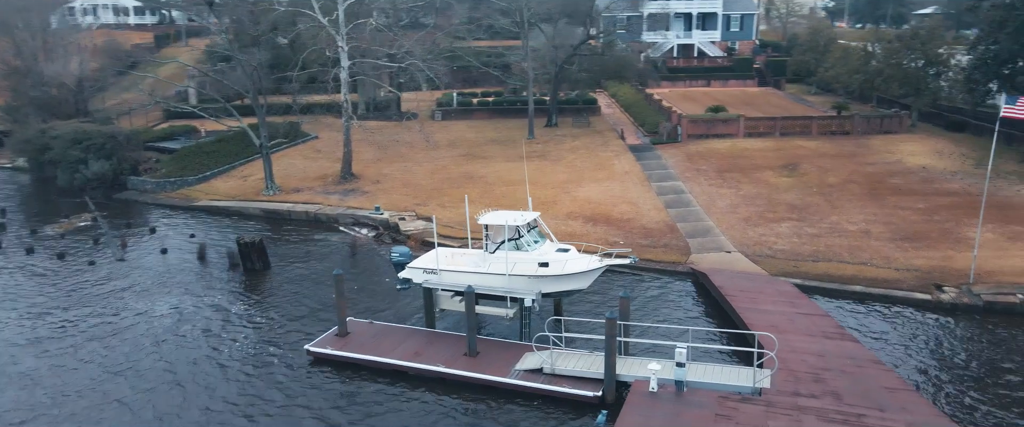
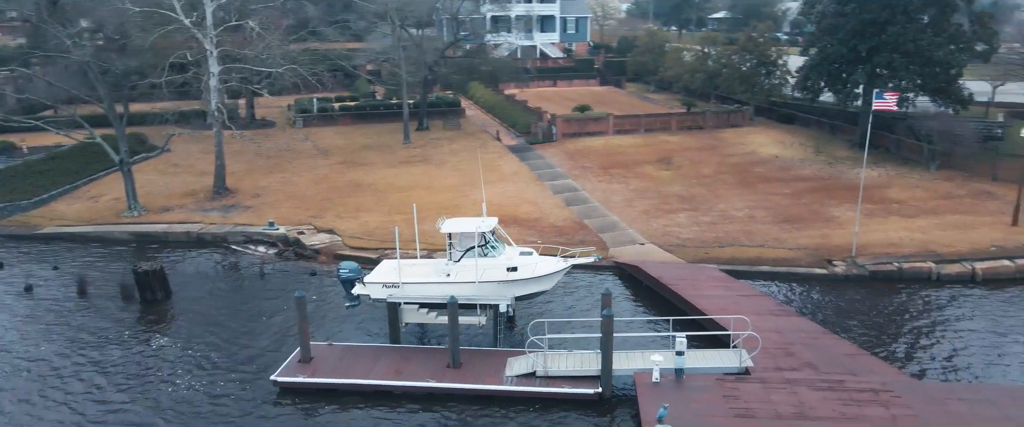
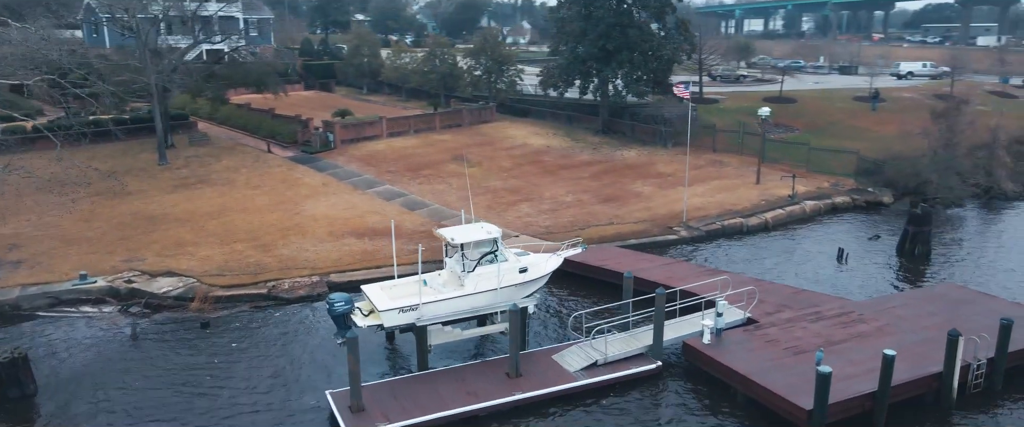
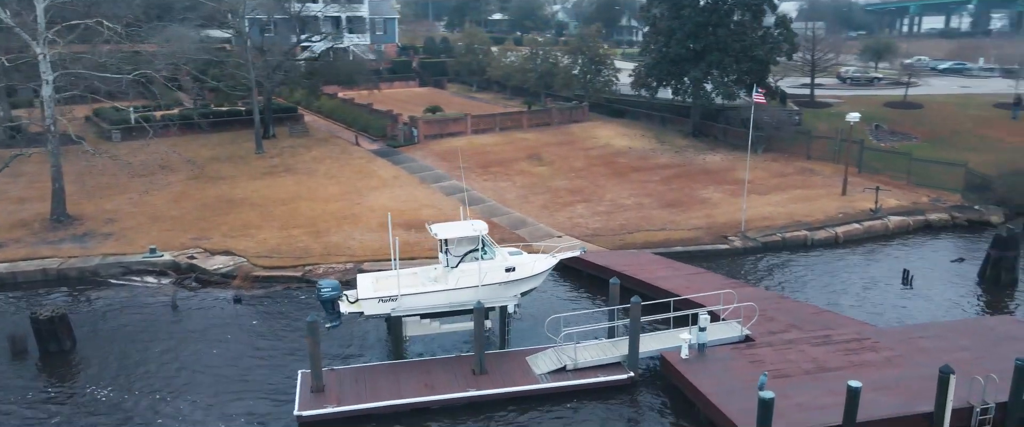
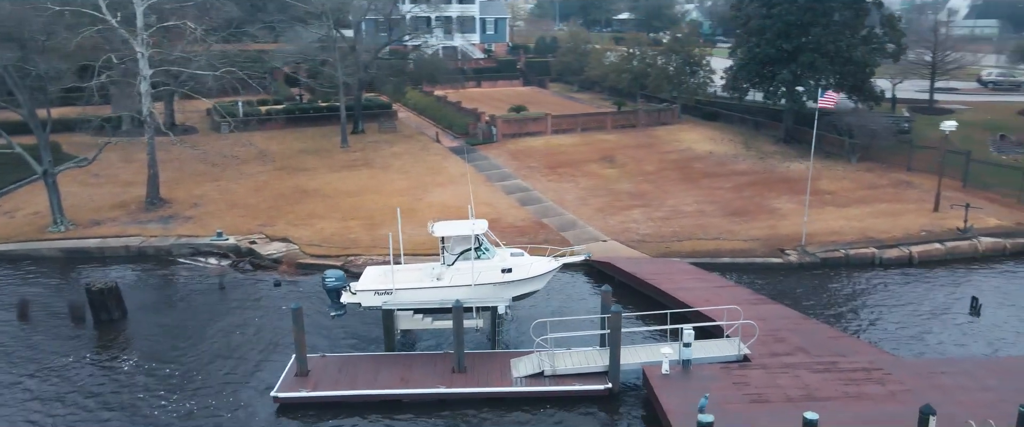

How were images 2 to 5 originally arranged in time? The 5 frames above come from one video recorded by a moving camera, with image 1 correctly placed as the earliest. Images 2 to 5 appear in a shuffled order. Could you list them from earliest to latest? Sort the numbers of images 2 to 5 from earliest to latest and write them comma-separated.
2, 5, 4, 3
